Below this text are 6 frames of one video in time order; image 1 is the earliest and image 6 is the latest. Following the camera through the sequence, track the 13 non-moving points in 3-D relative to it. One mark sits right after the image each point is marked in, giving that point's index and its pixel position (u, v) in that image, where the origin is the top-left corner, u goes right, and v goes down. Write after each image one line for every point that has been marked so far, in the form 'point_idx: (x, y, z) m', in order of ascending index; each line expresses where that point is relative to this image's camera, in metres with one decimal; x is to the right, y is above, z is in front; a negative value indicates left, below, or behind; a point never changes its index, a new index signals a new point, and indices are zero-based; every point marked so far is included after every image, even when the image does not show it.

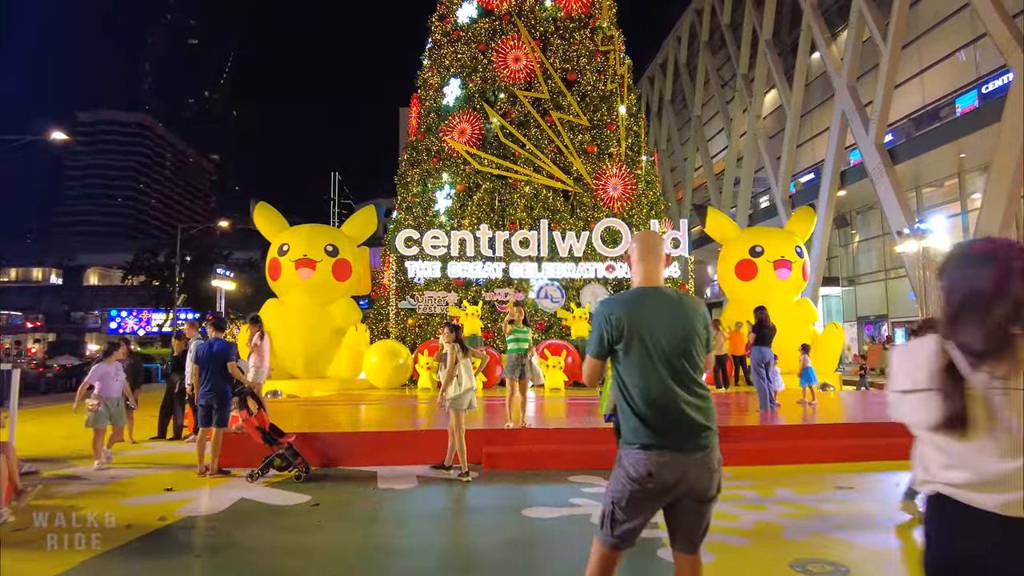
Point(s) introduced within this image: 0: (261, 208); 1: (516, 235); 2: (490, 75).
0: (-5.3, +1.7, +13.6) m
1: (+0.1, +1.2, +14.4) m
2: (-0.6, +5.3, +16.0) m
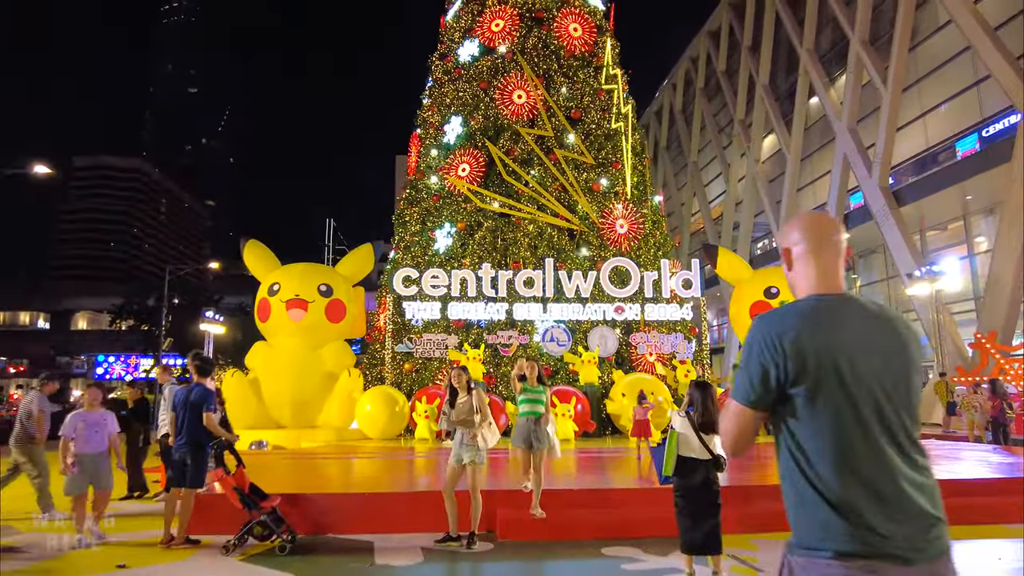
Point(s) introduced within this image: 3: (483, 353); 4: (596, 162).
0: (-5.3, +0.8, +12.9) m
1: (+0.2, +0.3, +13.7) m
2: (-0.5, +4.3, +15.6) m
3: (-0.6, -1.4, +13.6) m
4: (+2.1, +3.1, +15.7) m
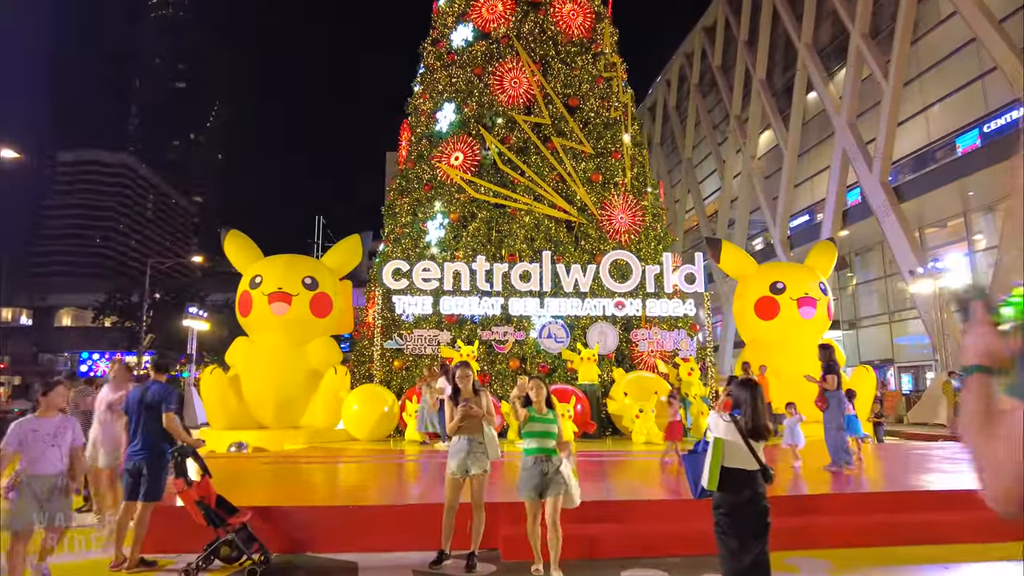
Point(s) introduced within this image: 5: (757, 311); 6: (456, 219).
0: (-5.3, +1.0, +12.1) m
1: (+0.1, +0.4, +13.1) m
2: (-0.6, +4.4, +14.9) m
3: (-0.7, -1.3, +12.9) m
4: (+2.0, +3.2, +15.1) m
5: (+5.3, -0.5, +13.7) m
6: (-1.3, +1.6, +14.3) m
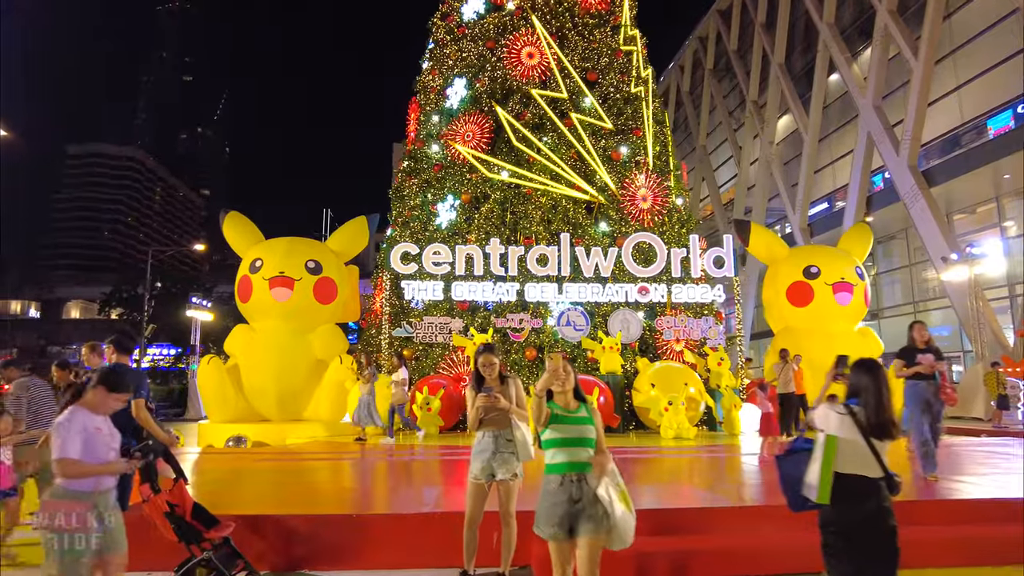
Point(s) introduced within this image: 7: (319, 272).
0: (-5.0, +1.3, +11.4) m
1: (+0.4, +0.7, +12.3) m
2: (-0.3, +4.7, +14.1) m
3: (-0.4, -1.0, +12.1) m
4: (+2.3, +3.6, +14.2) m
5: (+5.6, -0.2, +12.8) m
6: (-1.0, +1.9, +13.5) m
7: (-3.3, +0.3, +10.9) m
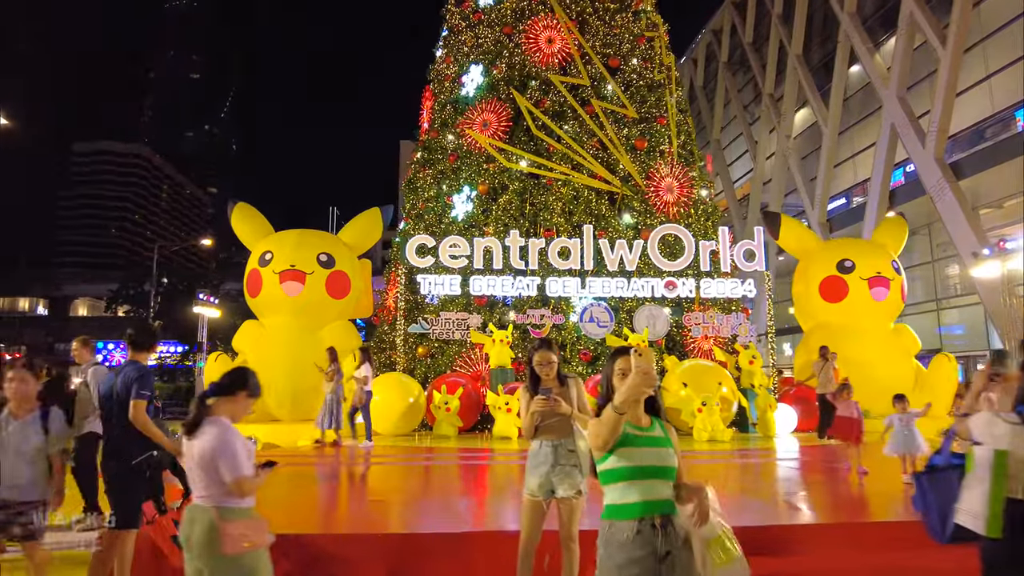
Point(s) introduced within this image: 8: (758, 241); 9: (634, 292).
0: (-4.7, +1.4, +10.9) m
1: (+0.8, +0.8, +11.7) m
2: (+0.1, +4.9, +13.5) m
3: (0.0, -0.9, +11.6) m
4: (+2.7, +3.7, +13.6) m
5: (+6.0, -0.1, +12.2) m
6: (-0.6, +2.0, +12.9) m
7: (-2.9, +0.4, +10.3) m
8: (+4.7, +0.9, +12.2) m
9: (+2.3, -0.1, +11.8) m
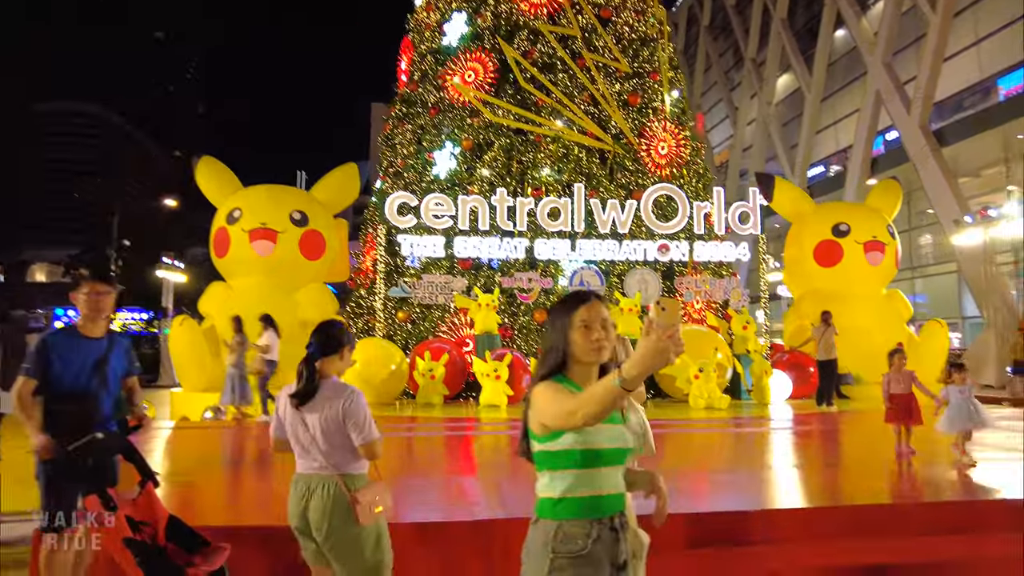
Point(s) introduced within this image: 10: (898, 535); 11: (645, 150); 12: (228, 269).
0: (-4.8, +2.0, +10.0) m
1: (+0.5, +1.5, +11.1) m
2: (-0.2, +5.6, +12.7) m
3: (-0.3, -0.2, +11.1) m
4: (+2.4, +4.4, +12.9) m
5: (+5.7, +0.6, +11.9) m
6: (-0.8, +2.7, +12.2) m
7: (-3.1, +1.0, +9.6) m
8: (+4.5, +1.6, +11.8) m
9: (+2.0, +0.6, +11.3) m
10: (+2.6, -1.6, +4.2) m
11: (+2.6, +2.7, +12.5) m
12: (-4.3, +0.3, +9.6) m
